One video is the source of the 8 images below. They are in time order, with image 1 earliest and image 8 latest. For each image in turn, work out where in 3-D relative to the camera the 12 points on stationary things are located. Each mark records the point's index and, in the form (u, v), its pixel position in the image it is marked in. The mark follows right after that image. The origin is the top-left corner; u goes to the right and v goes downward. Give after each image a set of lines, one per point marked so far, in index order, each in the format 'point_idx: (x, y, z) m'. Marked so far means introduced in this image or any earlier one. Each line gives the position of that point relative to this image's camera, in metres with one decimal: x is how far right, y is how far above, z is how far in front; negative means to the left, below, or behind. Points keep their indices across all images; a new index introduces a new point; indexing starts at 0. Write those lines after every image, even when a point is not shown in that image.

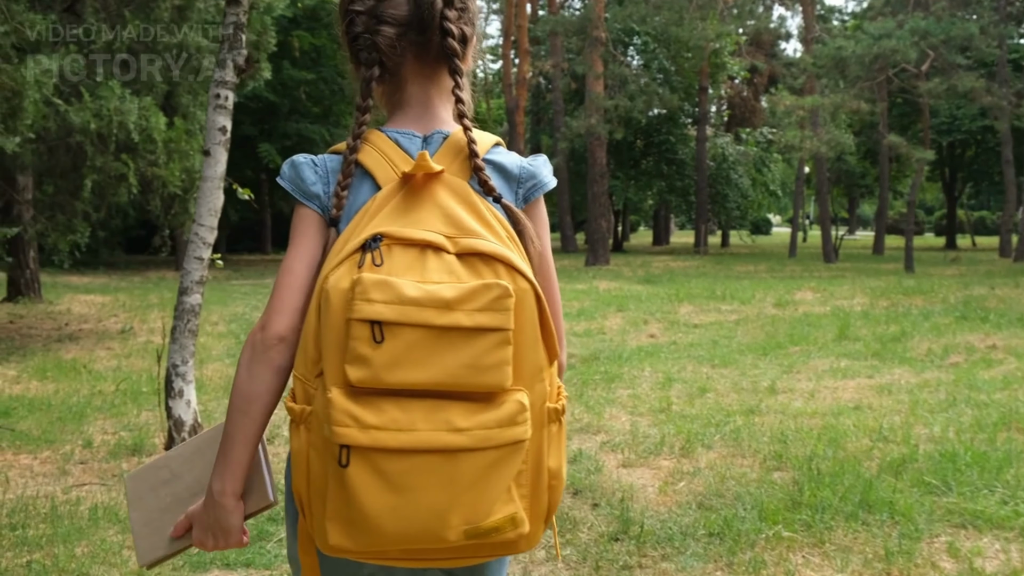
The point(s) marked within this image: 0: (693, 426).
0: (+1.1, -0.9, +6.2) m
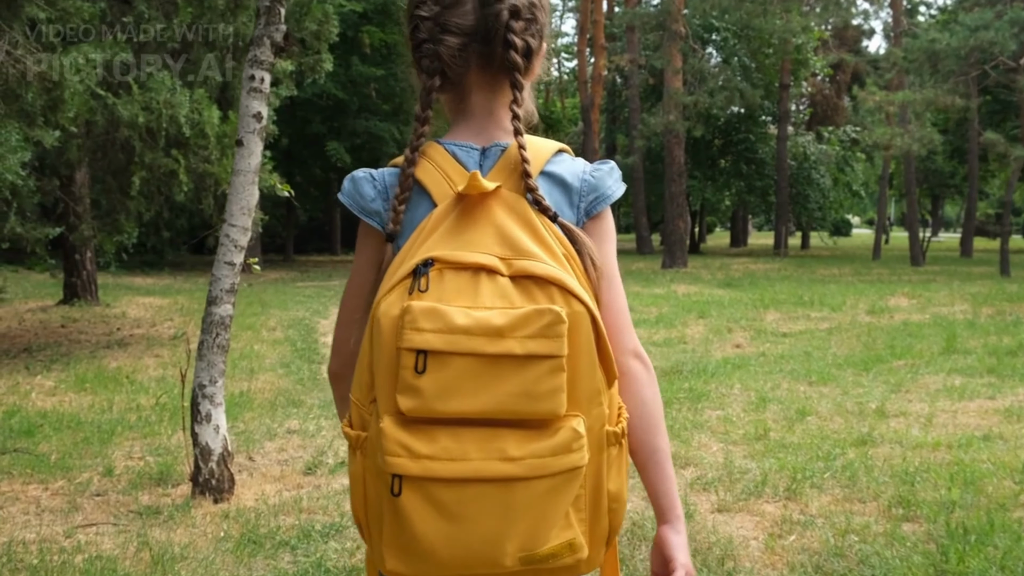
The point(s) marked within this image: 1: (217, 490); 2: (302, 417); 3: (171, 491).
0: (+1.5, -0.9, +5.3) m
1: (-1.5, -1.0, +5.1) m
2: (-1.5, -0.9, +7.1) m
3: (-1.8, -1.1, +5.2) m
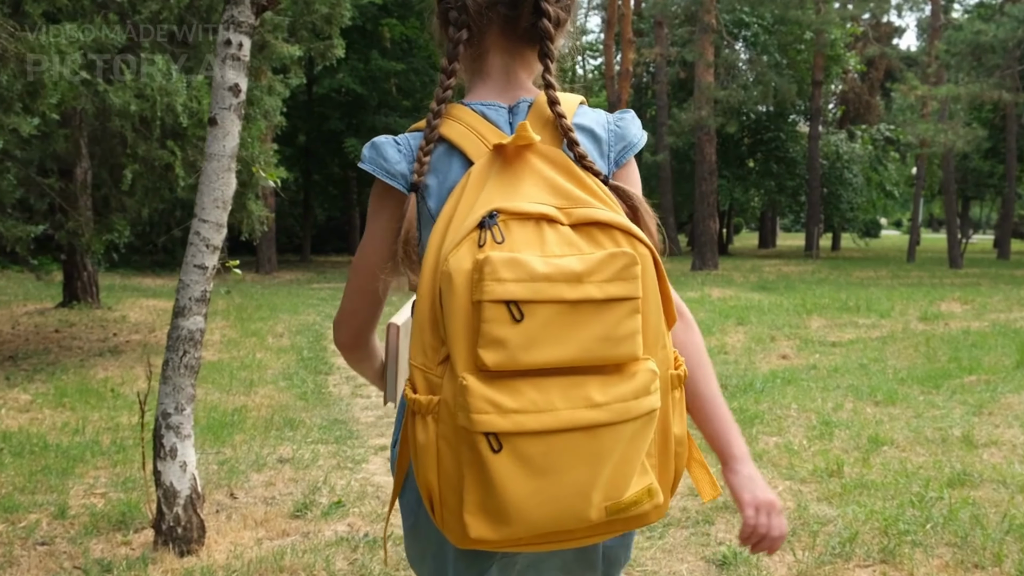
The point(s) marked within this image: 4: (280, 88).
0: (+1.7, -1.0, +4.4) m
1: (-1.4, -1.1, +4.2) m
2: (-1.4, -1.0, +6.2) m
3: (-1.7, -1.1, +4.4) m
4: (-2.8, +2.4, +11.8) m
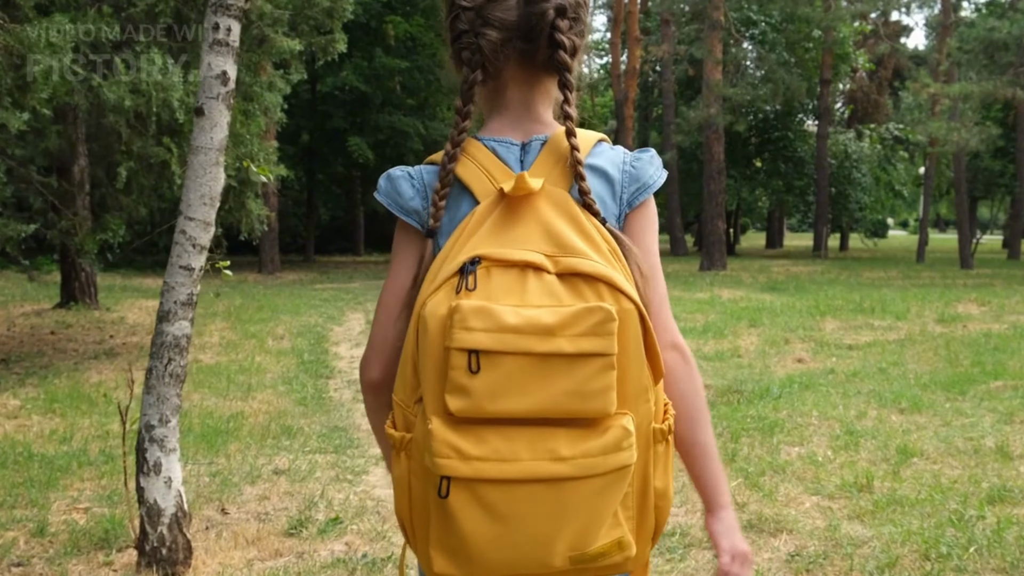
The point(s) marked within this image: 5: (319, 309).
0: (+1.7, -1.0, +4.0) m
1: (-1.4, -1.1, +3.9) m
2: (-1.3, -1.0, +5.9) m
3: (-1.7, -1.1, +4.1) m
4: (-2.7, +2.4, +11.5) m
5: (-2.8, -0.3, +13.9) m
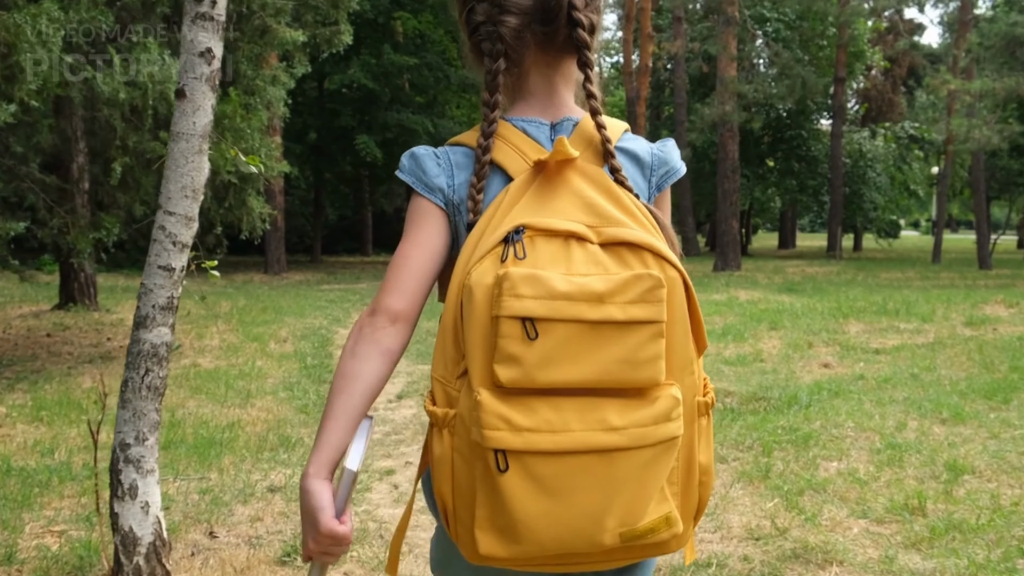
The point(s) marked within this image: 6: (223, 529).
0: (+1.8, -1.0, +3.6) m
1: (-1.3, -1.1, +3.5) m
2: (-1.2, -1.0, +5.5) m
3: (-1.6, -1.1, +3.7) m
4: (-2.6, +2.4, +11.1) m
5: (-2.6, -0.3, +13.5) m
6: (-1.3, -1.1, +4.3) m
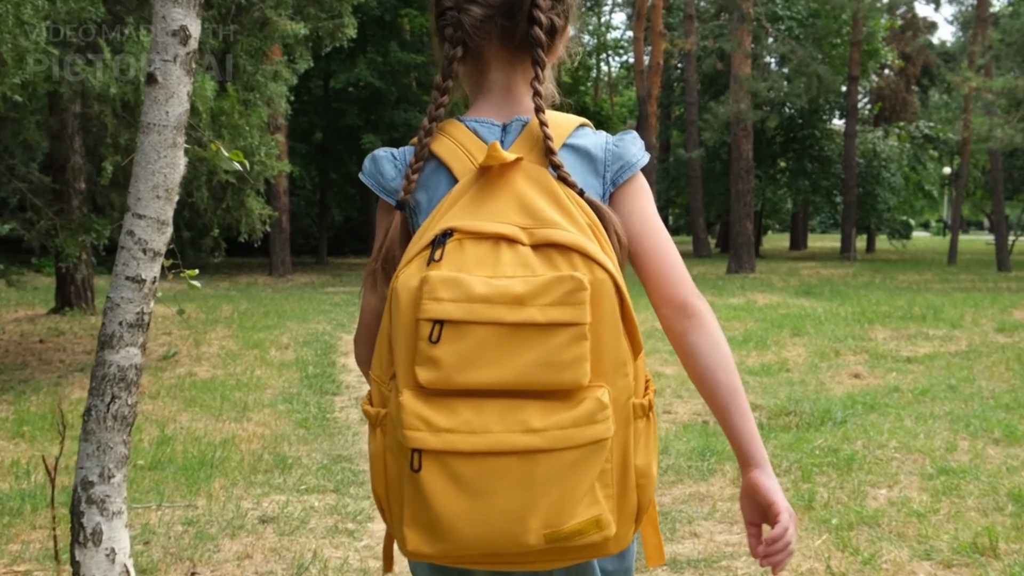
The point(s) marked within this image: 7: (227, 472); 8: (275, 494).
0: (+1.8, -1.0, +3.1) m
1: (-1.2, -1.1, +3.0) m
2: (-1.1, -1.0, +5.0) m
3: (-1.5, -1.2, +3.2) m
4: (-2.5, +2.3, +10.7) m
5: (-2.5, -0.4, +13.1) m
6: (-1.2, -1.1, +3.9) m
7: (-1.6, -1.0, +5.5) m
8: (-1.2, -1.0, +5.0) m
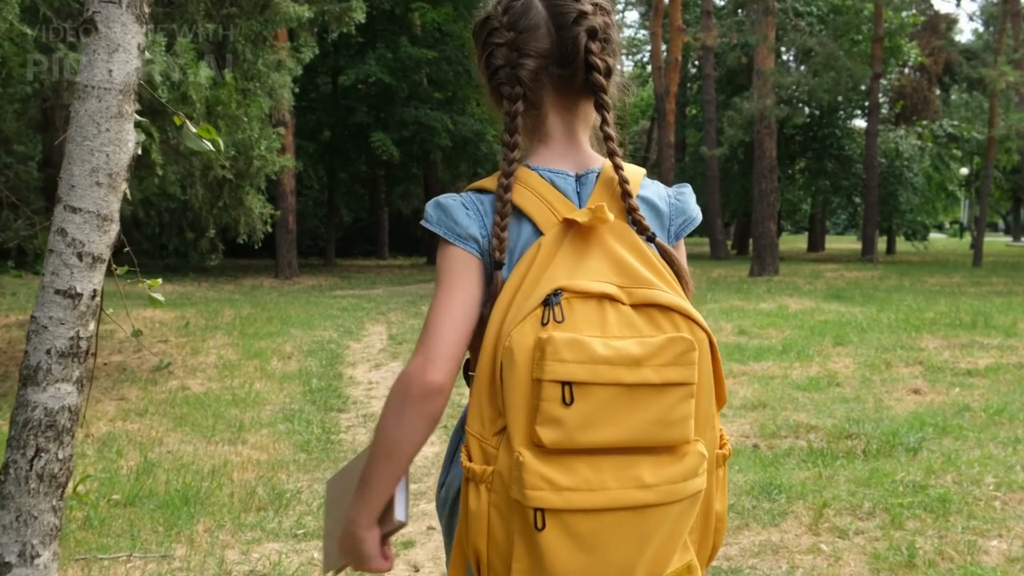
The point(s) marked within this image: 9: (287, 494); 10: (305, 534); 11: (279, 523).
0: (+2.0, -1.1, +2.3) m
1: (-1.1, -1.2, +2.3) m
2: (-1.0, -1.1, +4.3) m
3: (-1.4, -1.2, +2.5) m
4: (-2.3, +2.3, +9.9) m
5: (-2.2, -0.4, +12.4) m
6: (-1.1, -1.1, +3.1) m
7: (-1.4, -1.1, +4.7) m
8: (-1.0, -1.1, +4.2) m
9: (-1.1, -1.1, +5.0) m
10: (-0.9, -1.1, +4.4) m
11: (-1.1, -1.1, +4.5) m
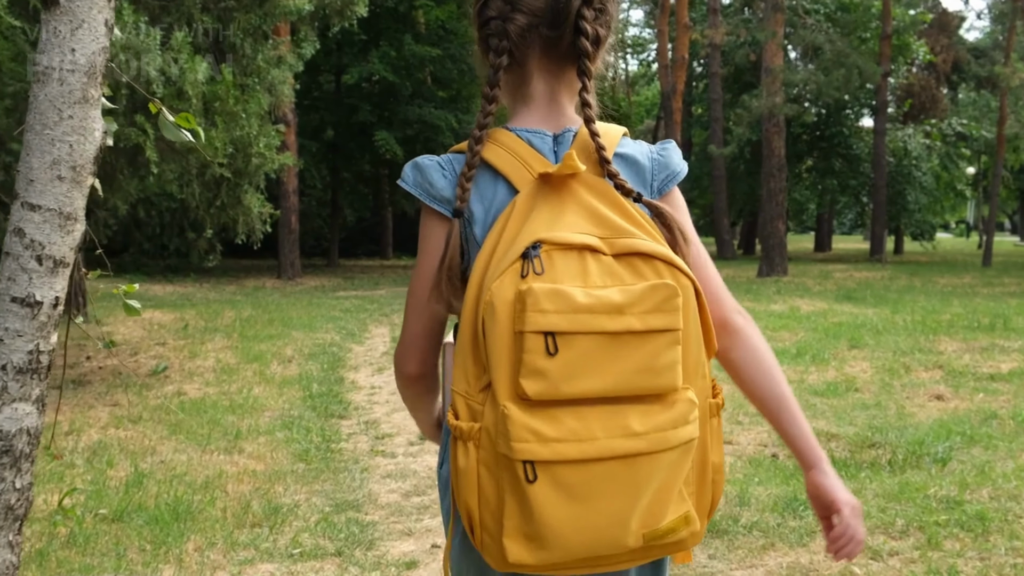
0: (+2.0, -1.1, +2.1) m
1: (-1.1, -1.2, +2.0) m
2: (-1.0, -1.1, +4.0) m
3: (-1.4, -1.2, +2.2) m
4: (-2.2, +2.3, +9.7) m
5: (-2.2, -0.4, +12.1) m
6: (-1.0, -1.2, +2.9) m
7: (-1.4, -1.1, +4.5) m
8: (-1.0, -1.1, +4.0) m
9: (-1.1, -1.1, +4.8) m
10: (-0.9, -1.1, +4.1) m
11: (-1.0, -1.1, +4.3) m
